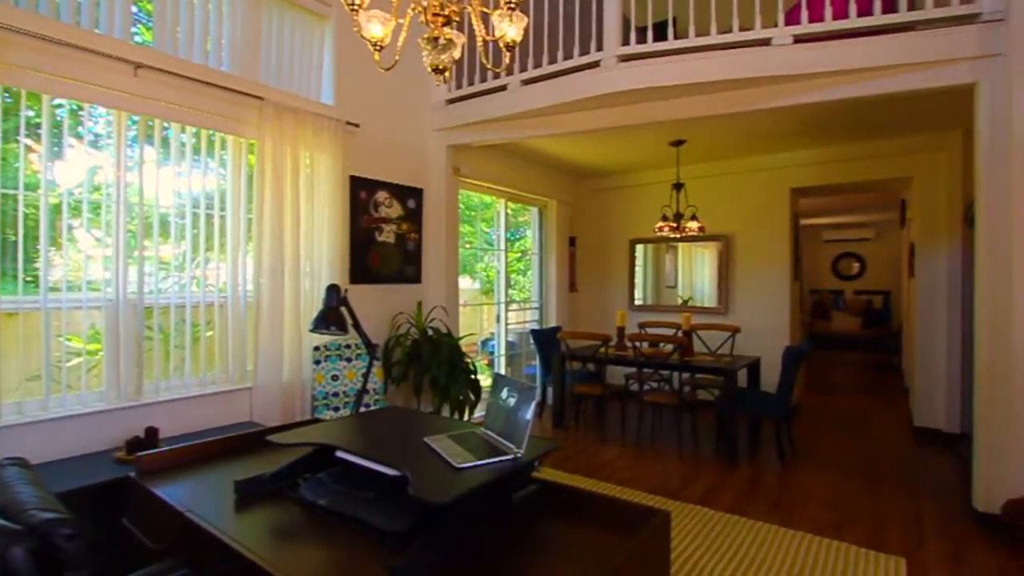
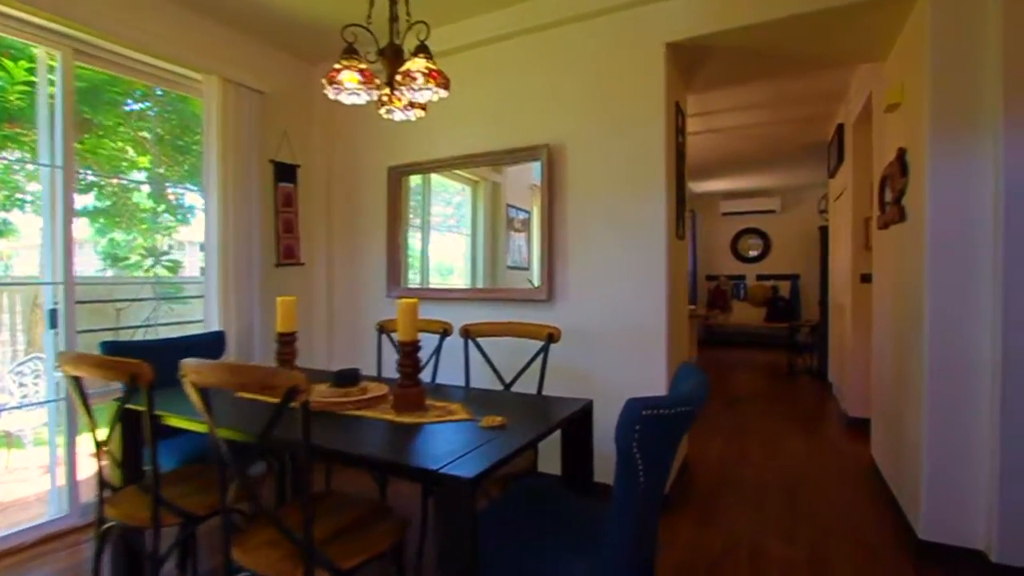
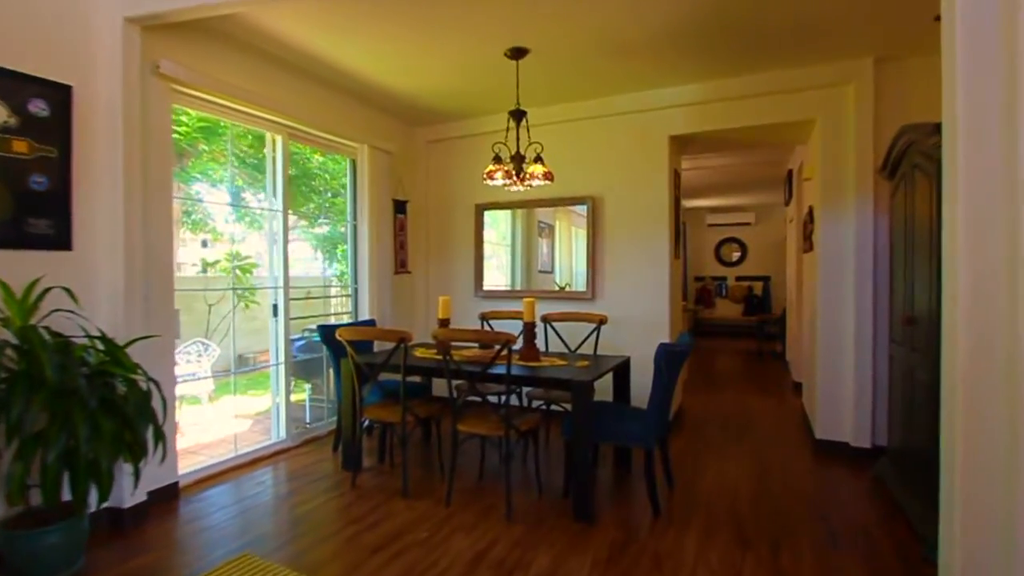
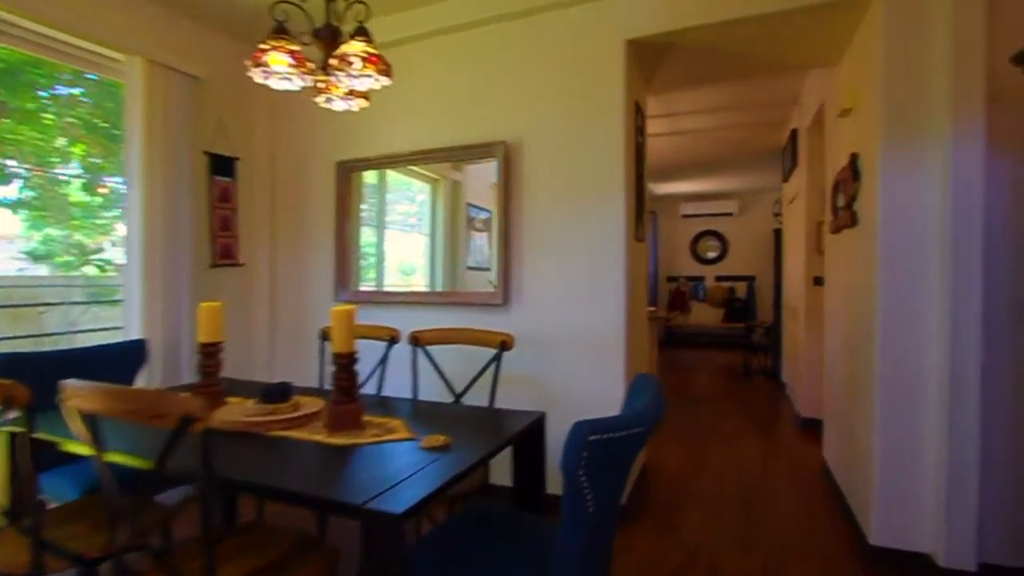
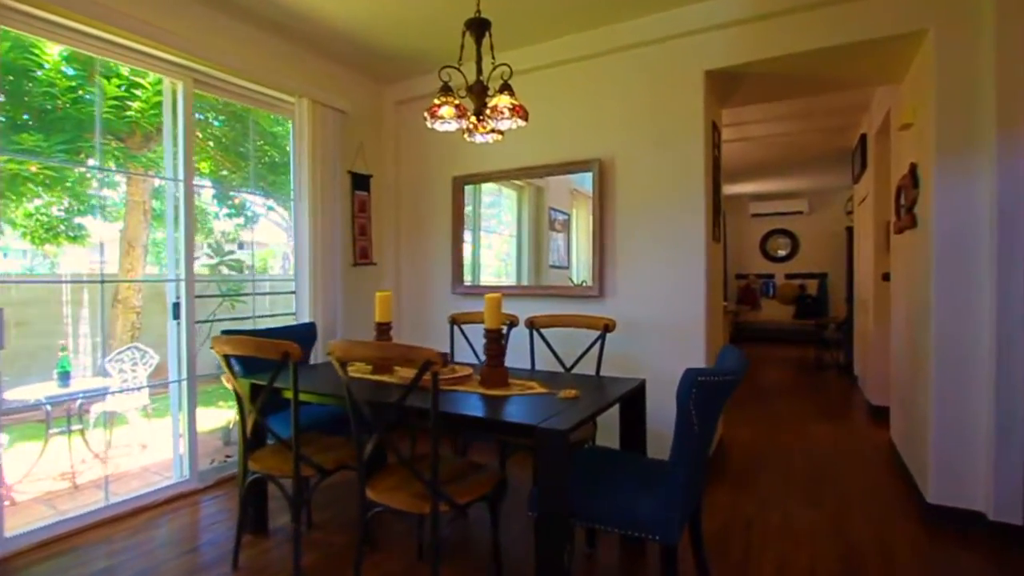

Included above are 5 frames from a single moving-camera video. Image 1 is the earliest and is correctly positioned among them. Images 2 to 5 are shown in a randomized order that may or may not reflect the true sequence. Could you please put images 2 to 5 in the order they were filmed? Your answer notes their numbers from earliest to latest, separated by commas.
3, 5, 2, 4
